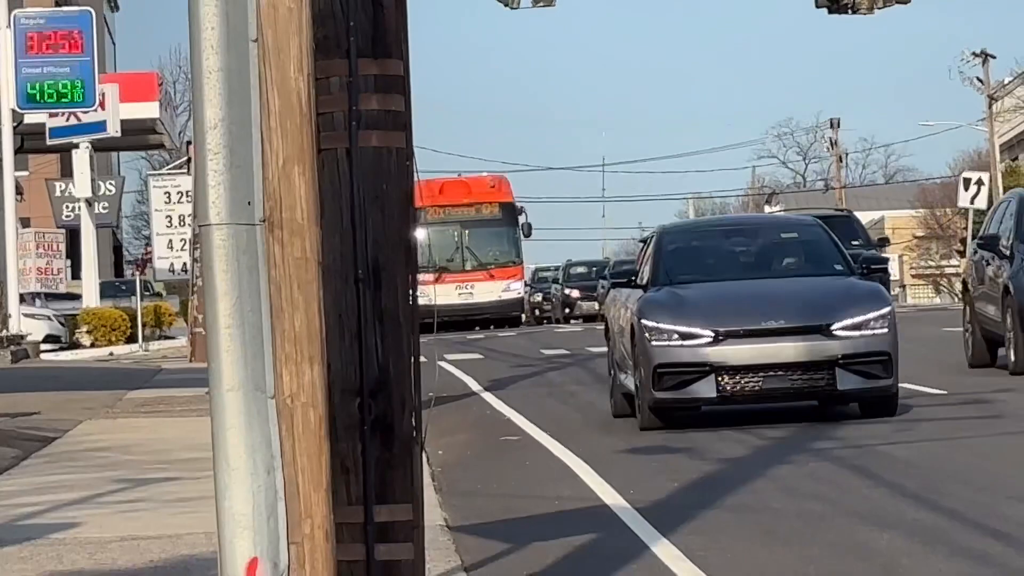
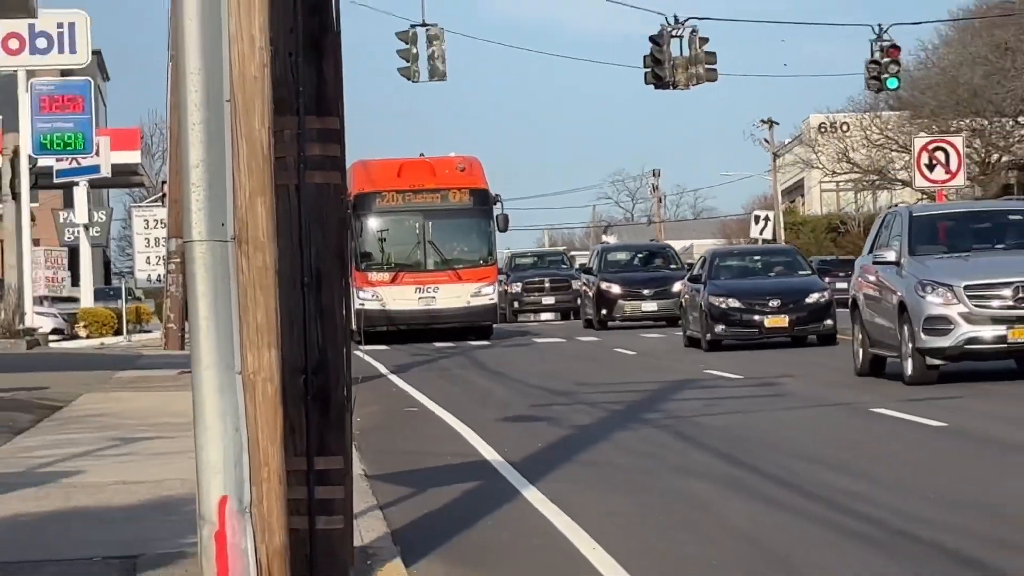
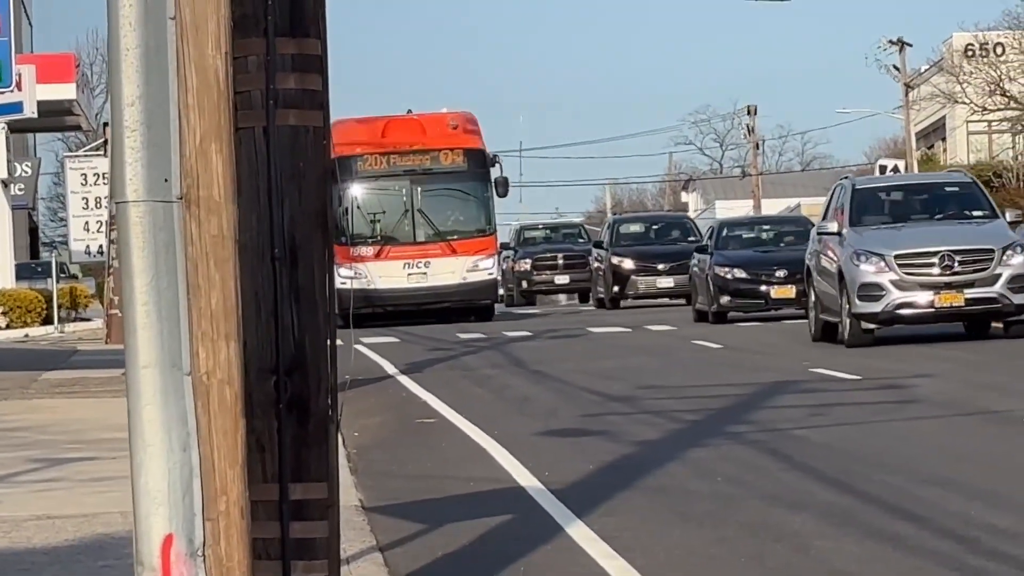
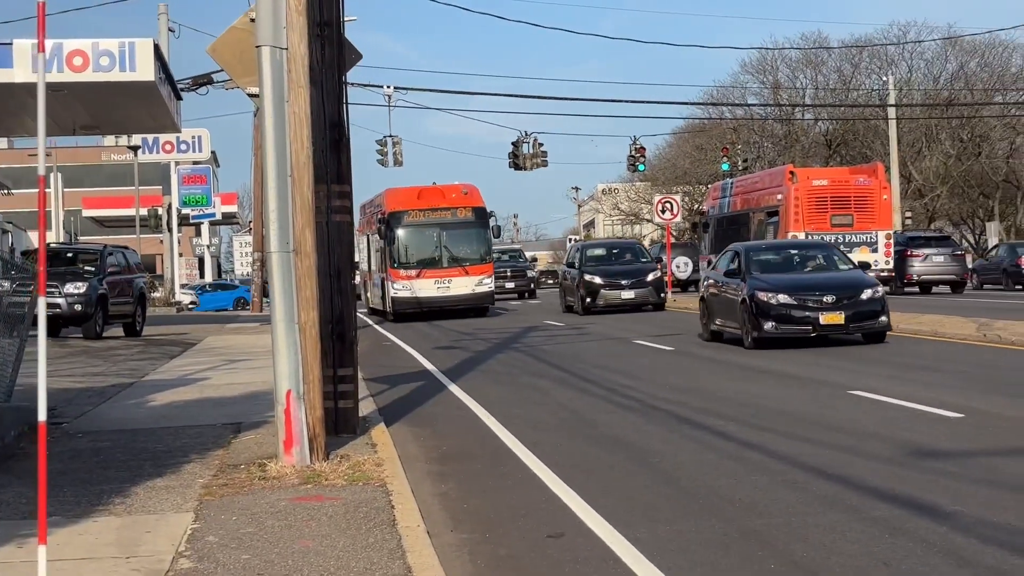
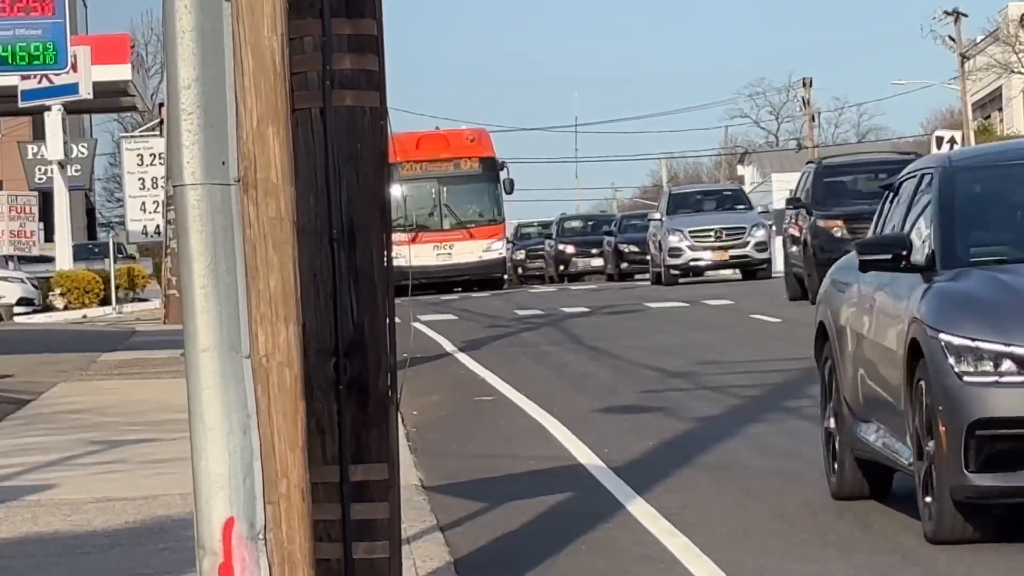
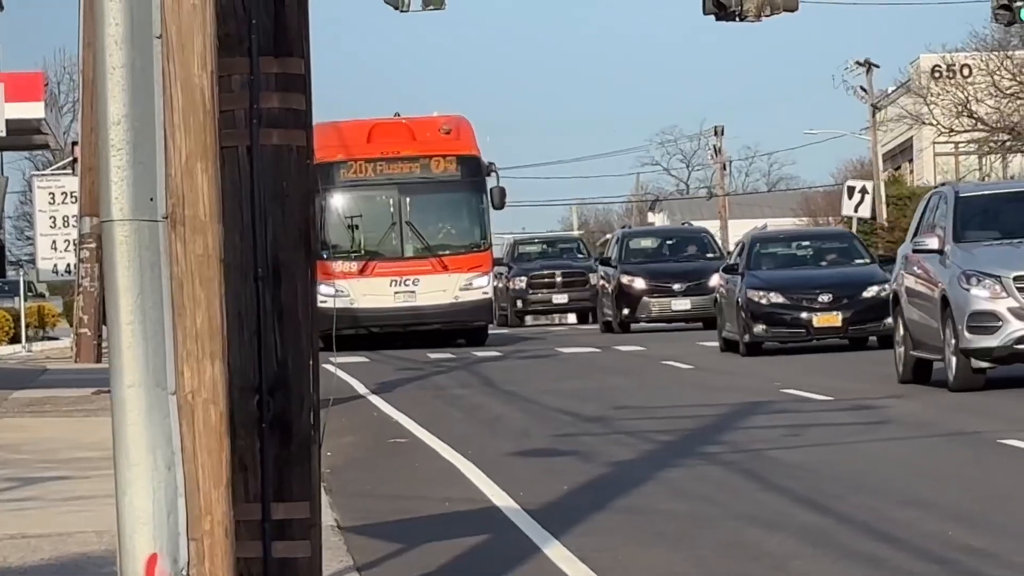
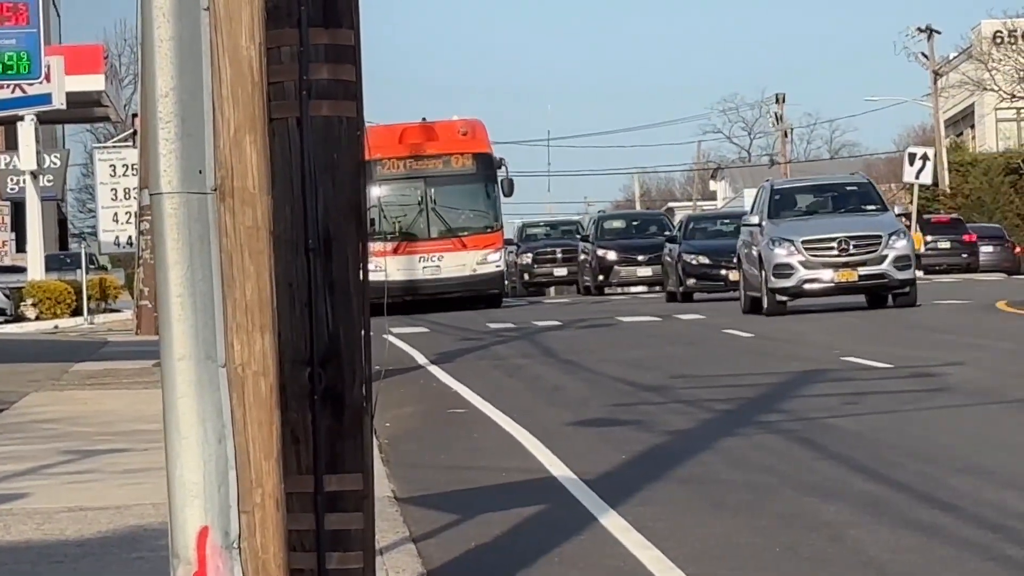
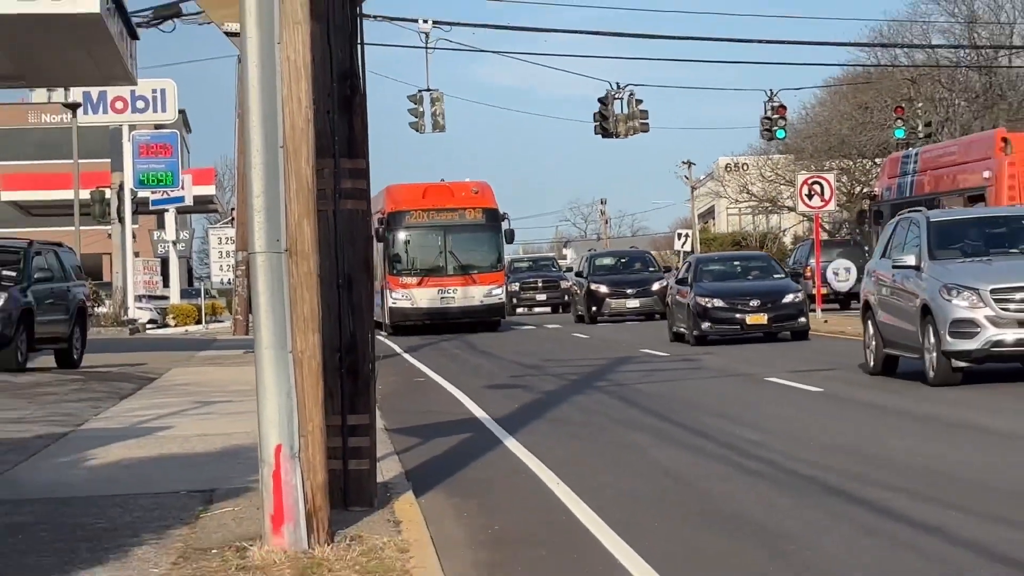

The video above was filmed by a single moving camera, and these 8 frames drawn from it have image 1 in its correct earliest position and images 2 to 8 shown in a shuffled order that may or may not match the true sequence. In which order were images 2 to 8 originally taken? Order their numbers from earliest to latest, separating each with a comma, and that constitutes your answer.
5, 7, 3, 6, 2, 8, 4
